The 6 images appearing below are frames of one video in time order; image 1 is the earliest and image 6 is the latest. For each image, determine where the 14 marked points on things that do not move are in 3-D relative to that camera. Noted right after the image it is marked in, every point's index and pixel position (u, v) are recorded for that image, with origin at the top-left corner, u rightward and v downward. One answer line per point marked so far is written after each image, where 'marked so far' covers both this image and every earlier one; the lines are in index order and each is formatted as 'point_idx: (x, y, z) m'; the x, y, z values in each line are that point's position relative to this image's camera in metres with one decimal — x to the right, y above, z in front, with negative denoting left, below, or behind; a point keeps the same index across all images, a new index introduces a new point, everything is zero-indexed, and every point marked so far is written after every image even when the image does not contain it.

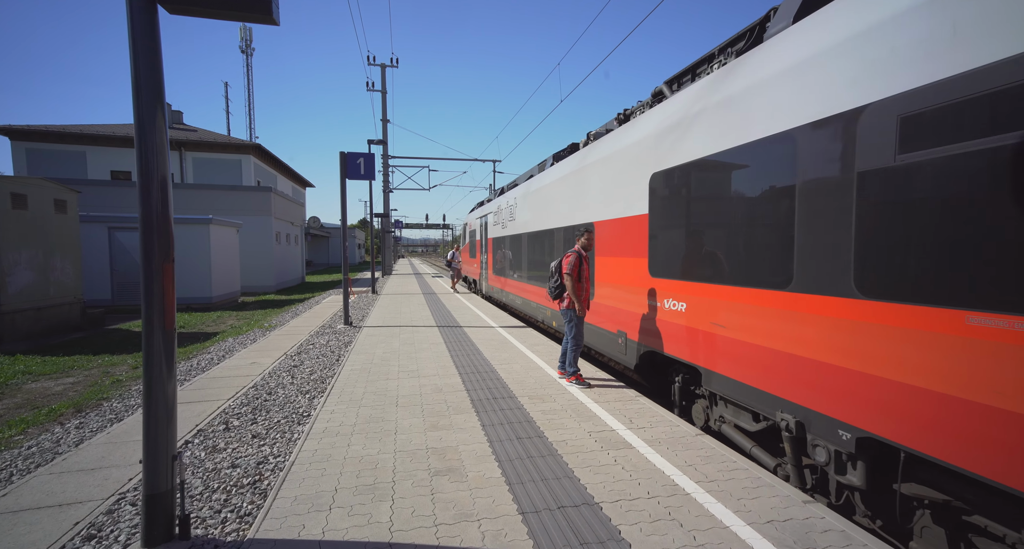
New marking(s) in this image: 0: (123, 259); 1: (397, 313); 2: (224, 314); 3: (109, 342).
0: (-10.0, +0.4, +13.0) m
1: (-2.6, -0.9, +11.5) m
2: (-6.6, -0.9, +11.6) m
3: (-6.7, -1.1, +8.4) m
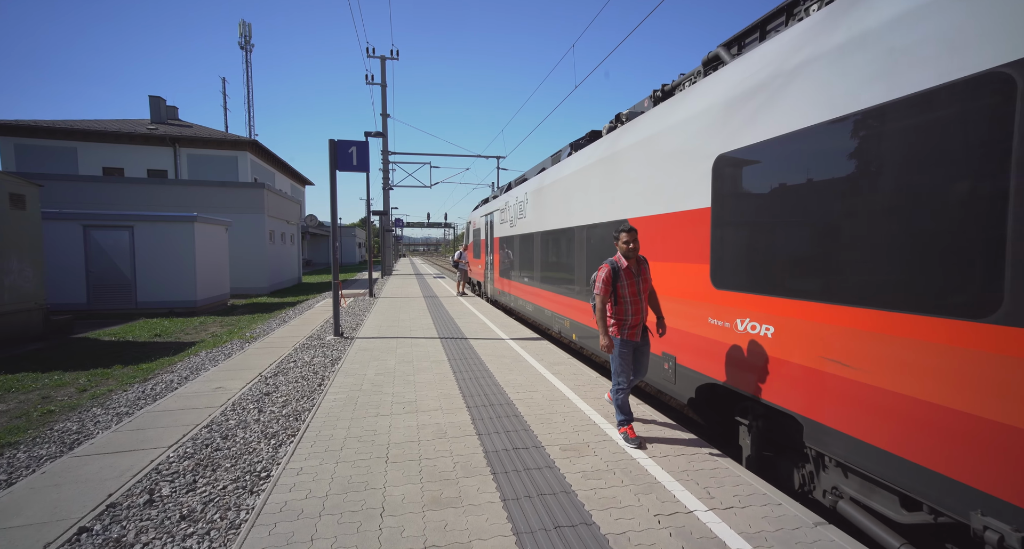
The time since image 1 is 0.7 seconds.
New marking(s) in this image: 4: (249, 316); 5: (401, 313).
0: (-9.8, +0.4, +12.1) m
1: (-2.4, -0.9, +10.6) m
2: (-6.4, -1.0, +10.7) m
3: (-6.5, -1.2, +7.5) m
4: (-6.0, -1.0, +11.6) m
5: (-2.5, -0.9, +11.5) m
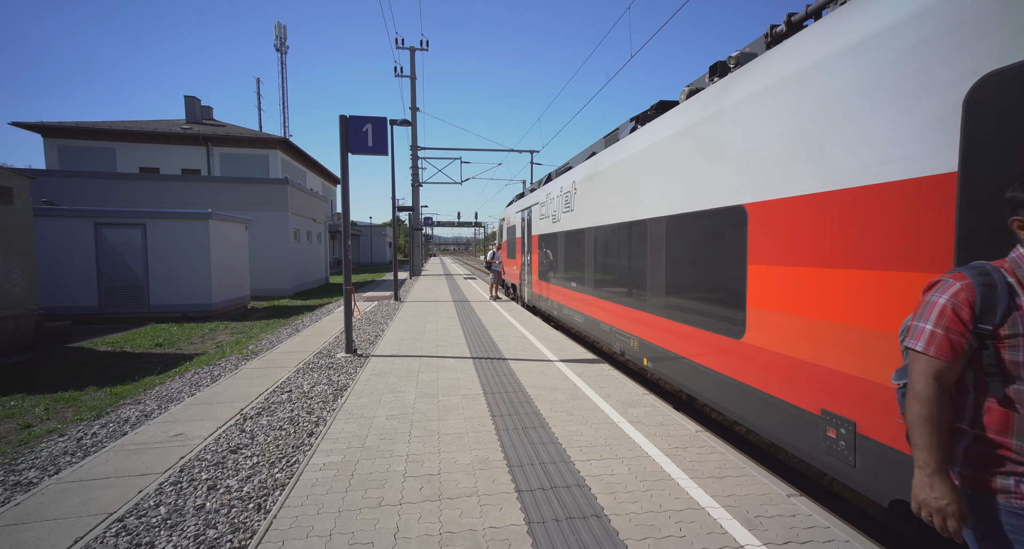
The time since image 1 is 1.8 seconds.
0: (-8.9, +0.3, +11.3) m
1: (-1.7, -1.0, +9.4) m
2: (-5.6, -1.0, +9.8) m
3: (-6.0, -1.2, +6.6) m
4: (-5.2, -1.0, +10.6) m
5: (-1.7, -0.9, +10.3) m
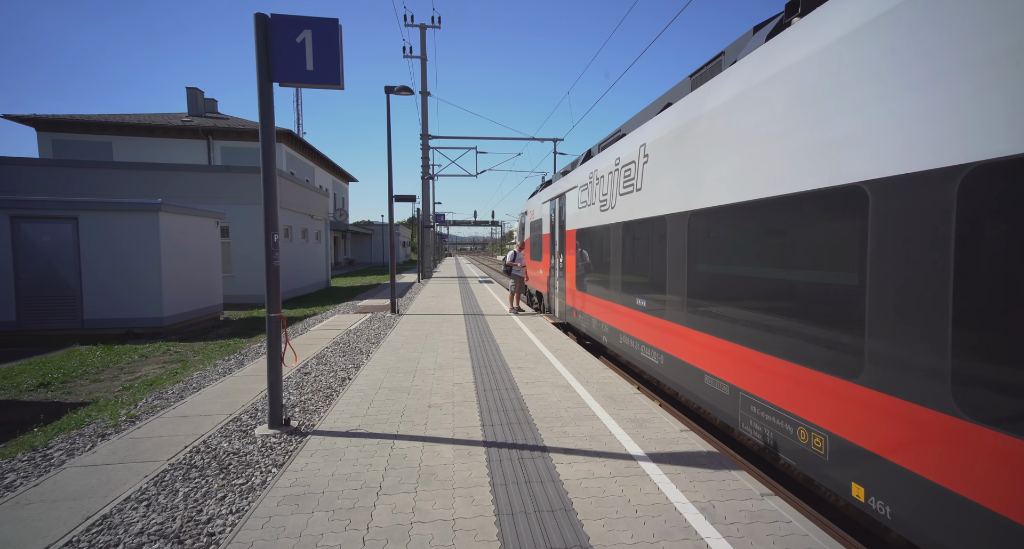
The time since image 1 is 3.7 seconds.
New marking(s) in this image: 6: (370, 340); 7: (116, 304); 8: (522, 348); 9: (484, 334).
0: (-8.4, +0.2, +9.0) m
1: (-1.3, -1.1, +6.9) m
2: (-5.2, -1.1, +7.4) m
3: (-5.6, -1.3, +4.2) m
4: (-4.7, -1.1, +8.1) m
5: (-1.2, -1.0, +7.7) m
6: (-2.2, -1.0, +7.9) m
7: (-7.1, -0.4, +9.4) m
8: (+0.1, -1.1, +7.8) m
9: (-0.5, -1.0, +8.6) m
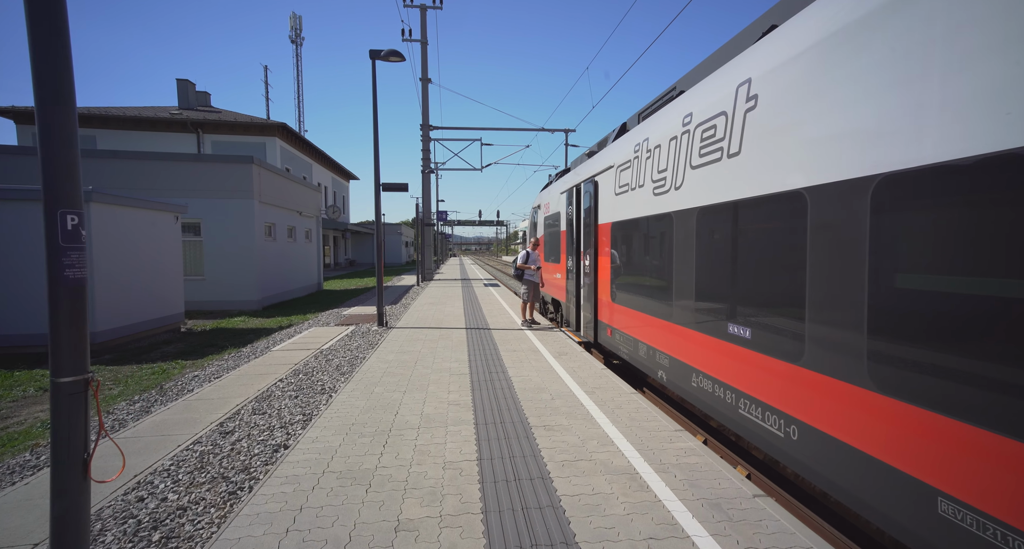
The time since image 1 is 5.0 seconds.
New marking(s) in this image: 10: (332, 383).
0: (-8.2, +0.2, +7.2) m
1: (-1.1, -1.1, +5.0) m
2: (-5.0, -1.2, +5.5) m
3: (-5.5, -1.4, +2.4) m
4: (-4.5, -1.2, +6.3) m
5: (-1.0, -1.1, +5.9) m
6: (-2.1, -1.1, +6.1) m
7: (-6.9, -0.5, +7.6) m
8: (+0.3, -1.1, +5.9) m
9: (-0.3, -1.1, +6.8) m
10: (-1.9, -1.1, +5.3) m
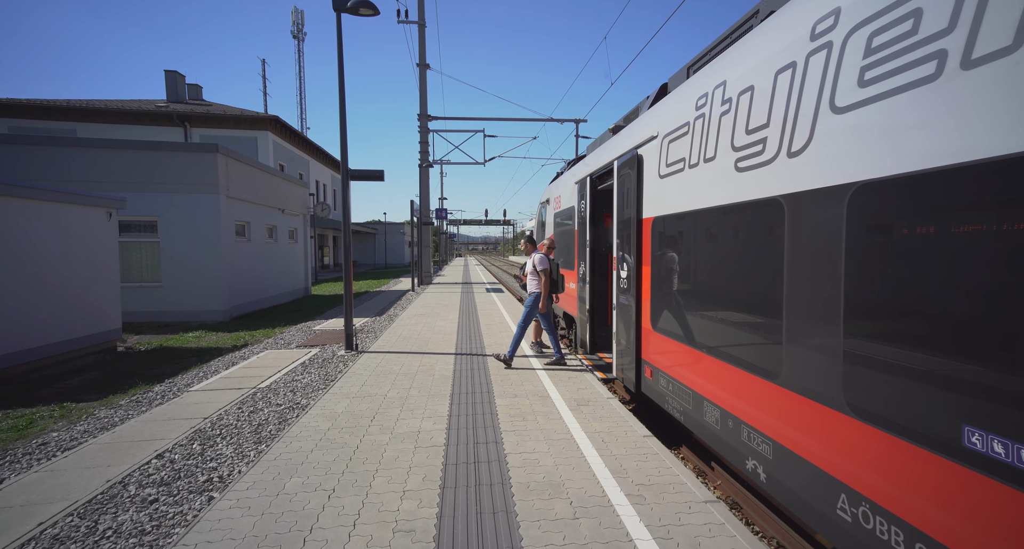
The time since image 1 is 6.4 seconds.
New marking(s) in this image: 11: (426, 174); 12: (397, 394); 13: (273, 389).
0: (-8.2, 0.0, +5.5) m
1: (-1.1, -1.3, +3.2) m
2: (-5.1, -1.3, +3.8) m
3: (-5.6, -1.5, +0.6) m
4: (-4.5, -1.3, +4.5) m
5: (-1.1, -1.2, +4.1) m
6: (-2.1, -1.2, +4.3) m
7: (-6.9, -0.6, +5.8) m
8: (+0.3, -1.3, +4.1) m
9: (-0.3, -1.2, +4.9) m
10: (-1.9, -1.3, +3.5) m
11: (-3.3, +3.9, +19.8) m
12: (-1.1, -1.2, +5.0) m
13: (-2.5, -1.2, +5.4) m
